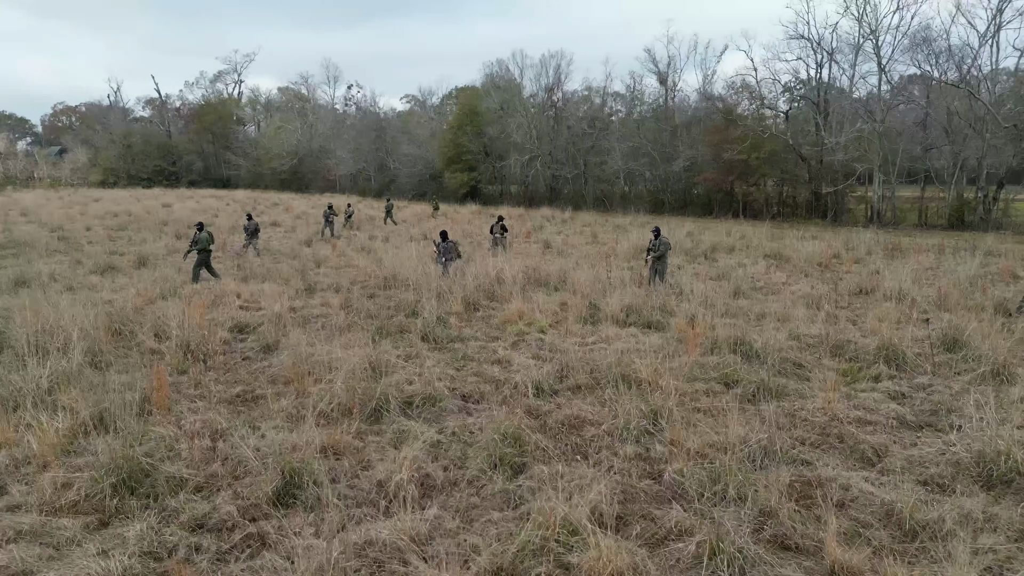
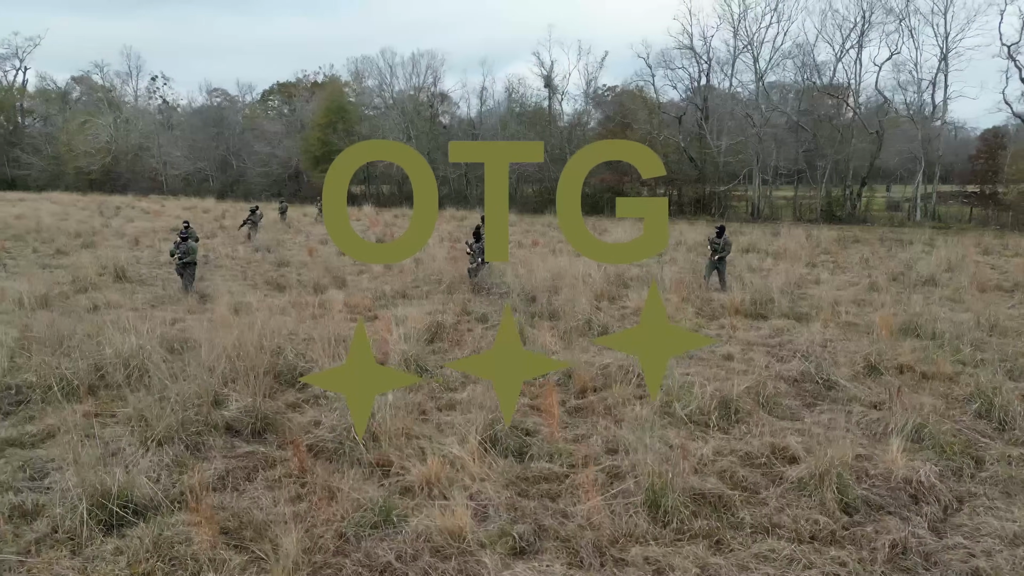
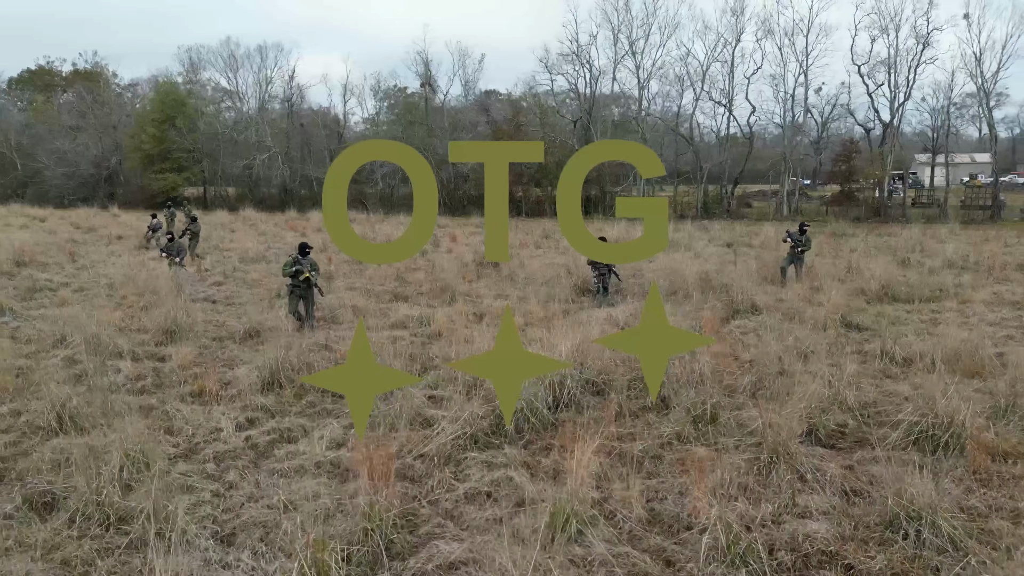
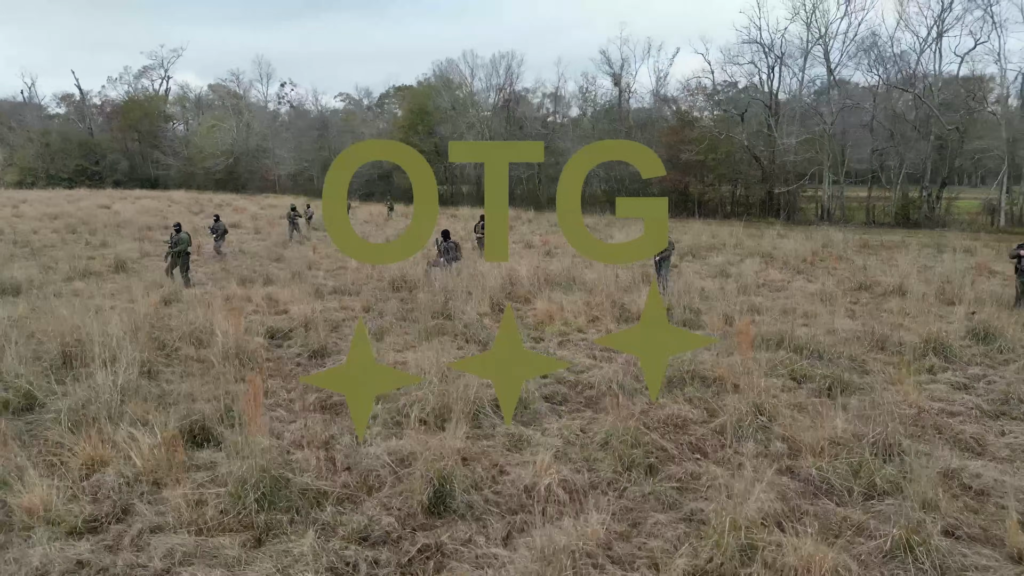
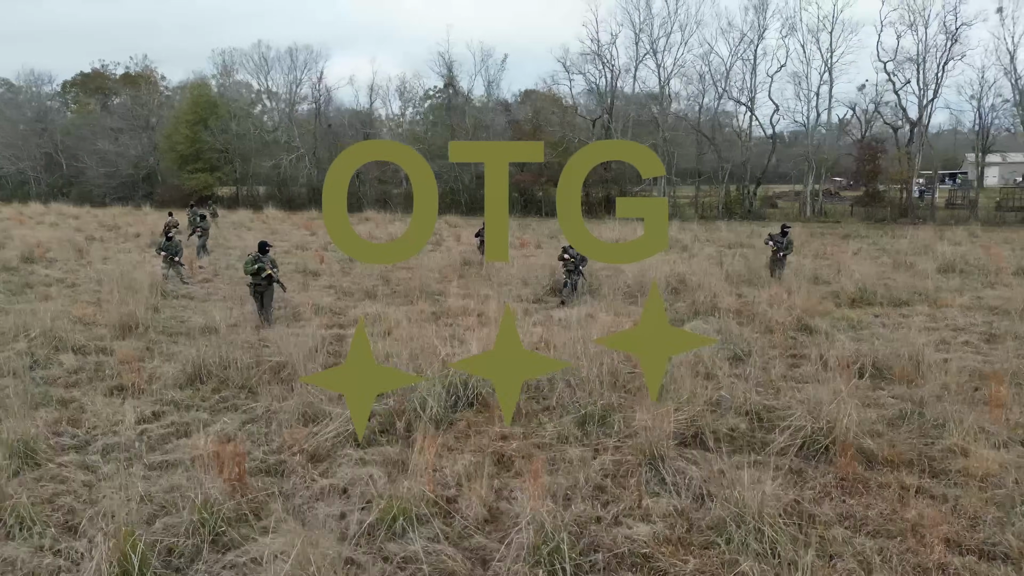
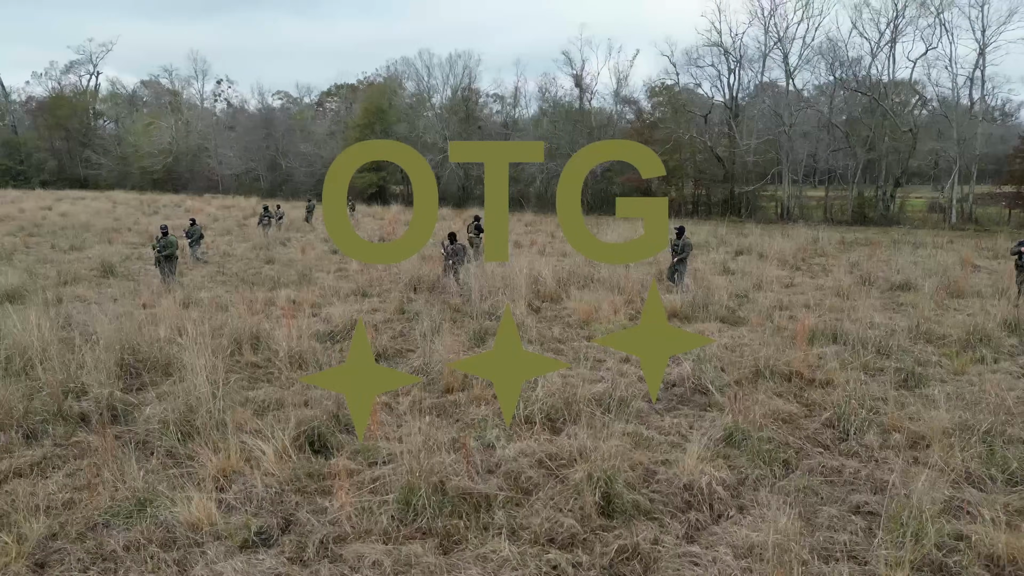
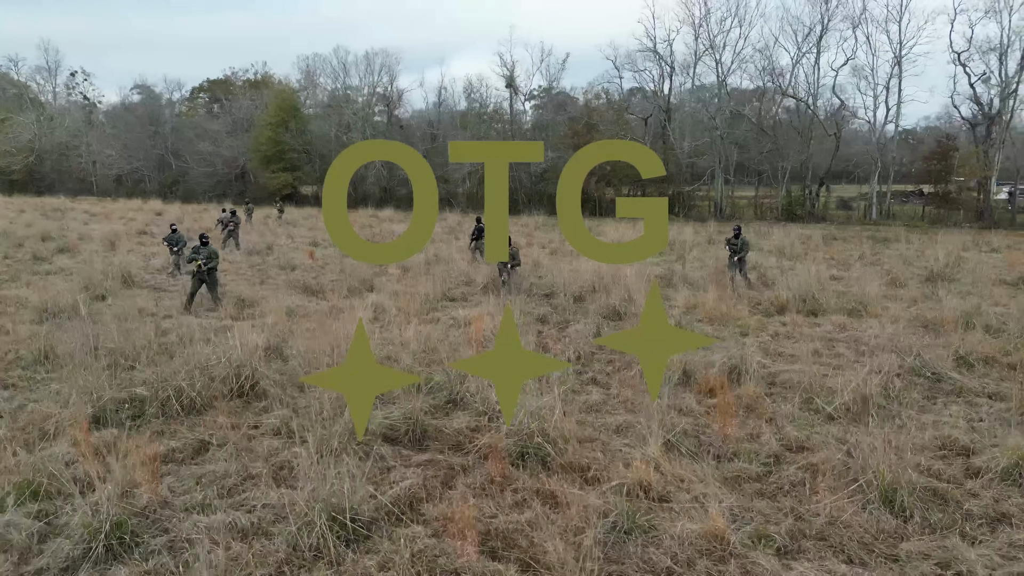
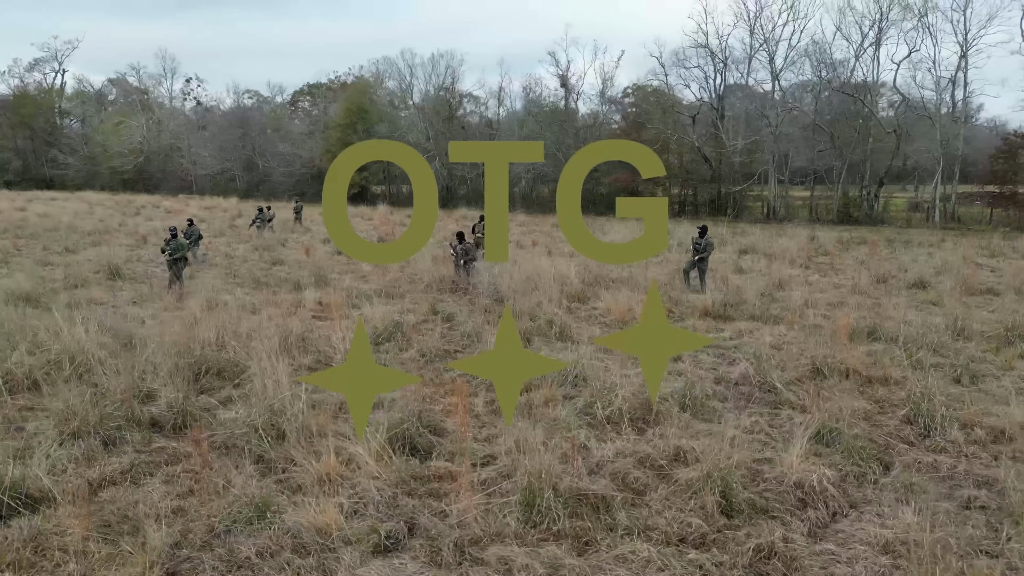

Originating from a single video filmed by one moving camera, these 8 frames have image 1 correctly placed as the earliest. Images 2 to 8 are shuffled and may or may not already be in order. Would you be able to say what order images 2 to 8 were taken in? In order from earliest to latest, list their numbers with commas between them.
4, 6, 8, 2, 7, 5, 3
